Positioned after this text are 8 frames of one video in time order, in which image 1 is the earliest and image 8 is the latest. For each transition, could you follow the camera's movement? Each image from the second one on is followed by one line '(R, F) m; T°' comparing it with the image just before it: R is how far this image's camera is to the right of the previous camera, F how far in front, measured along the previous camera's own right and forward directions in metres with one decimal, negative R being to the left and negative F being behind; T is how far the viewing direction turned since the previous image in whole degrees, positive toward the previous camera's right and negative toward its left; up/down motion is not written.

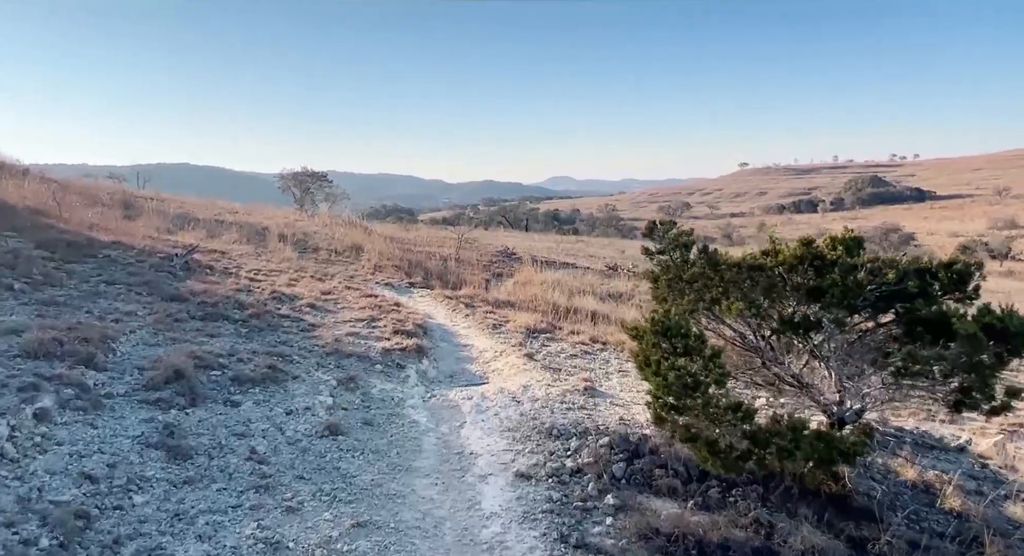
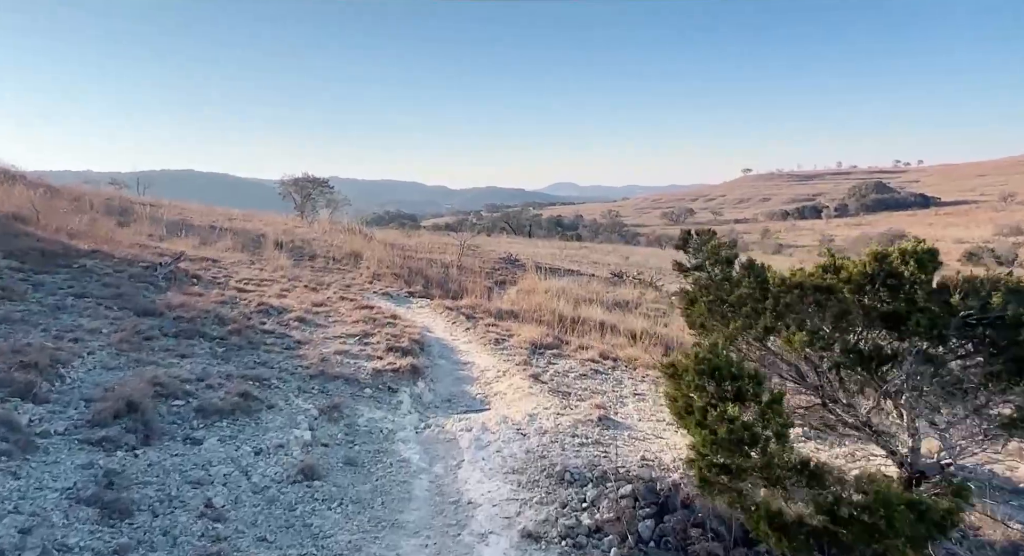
(0.0, +0.6) m; 0°
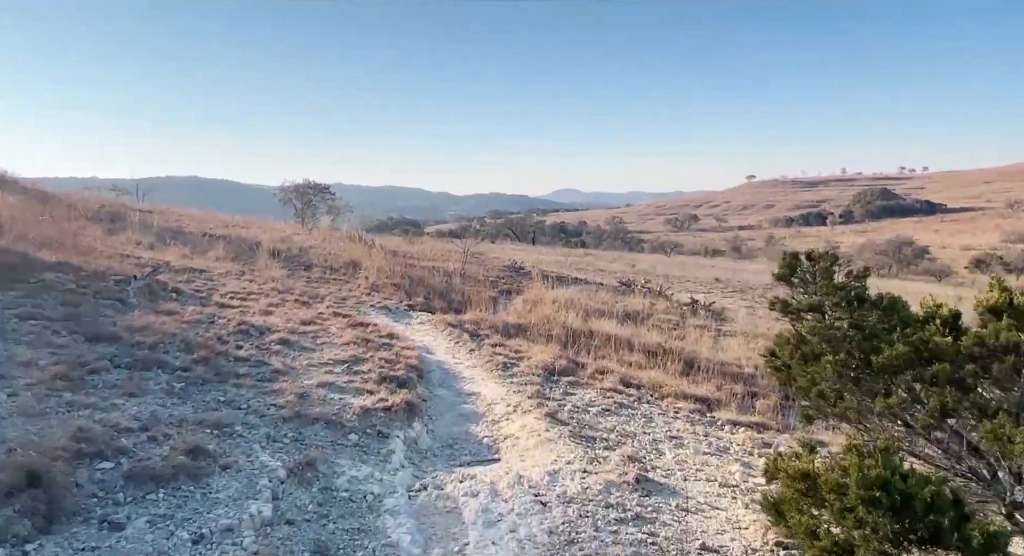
(-0.1, +0.8) m; 0°
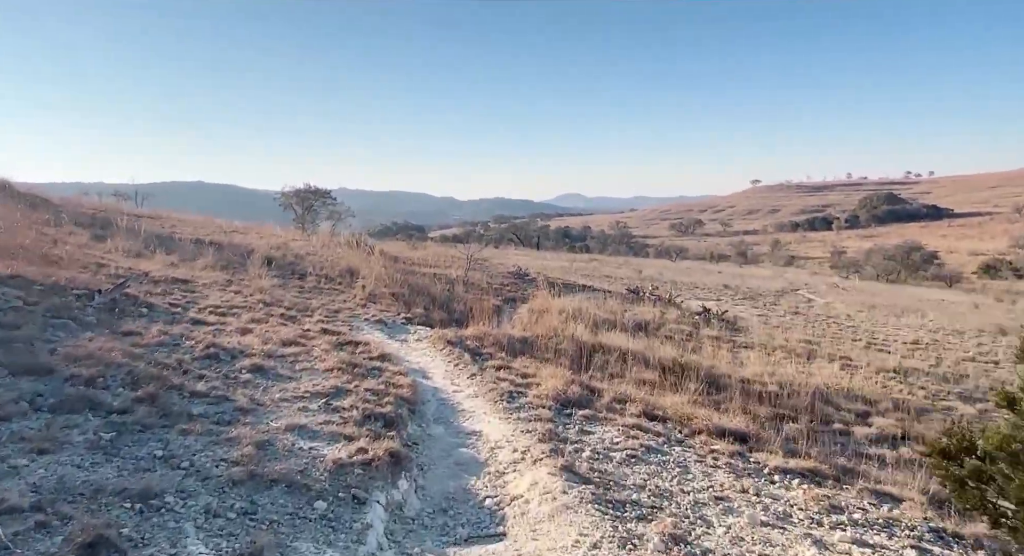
(0.0, +0.9) m; 0°
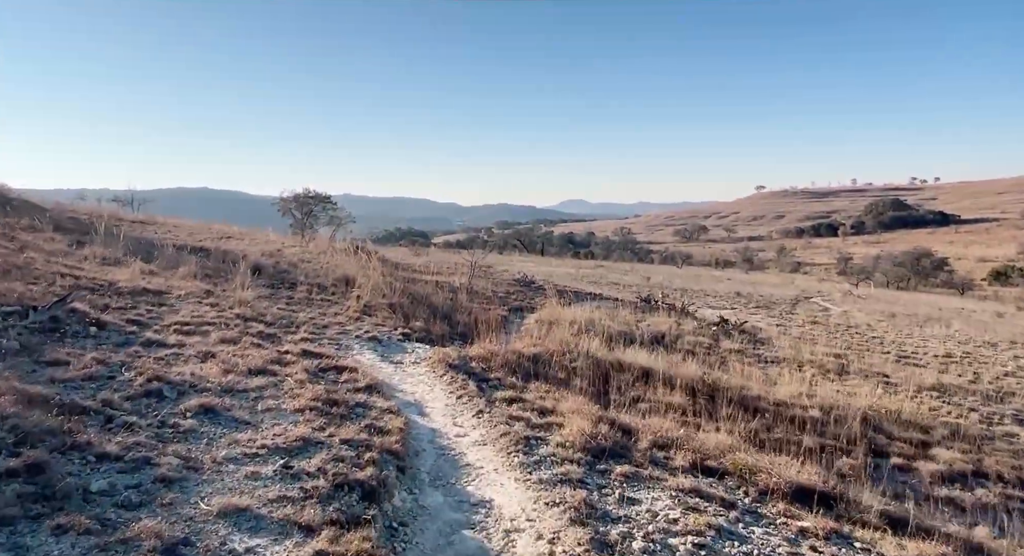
(-0.1, +1.2) m; 0°
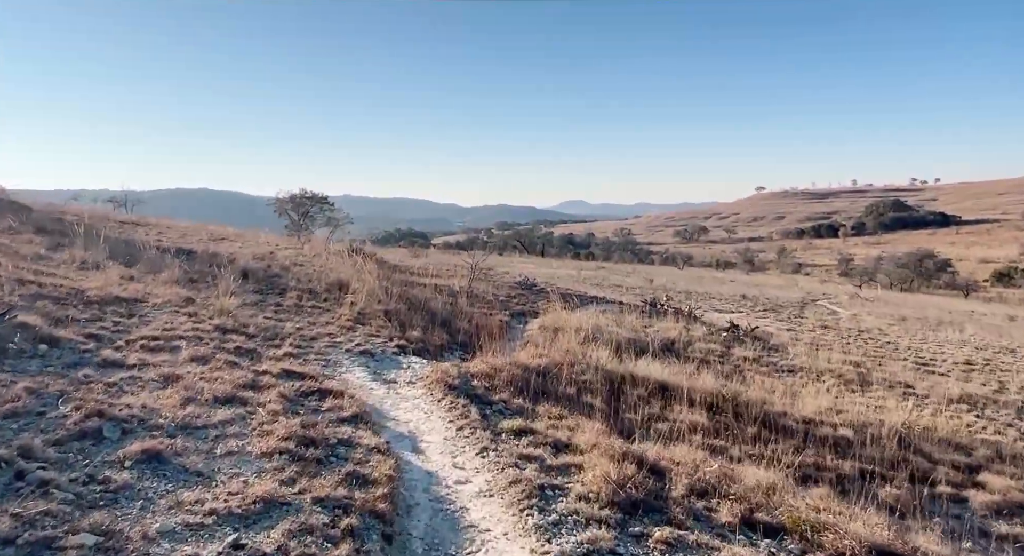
(-0.1, +0.8) m; 0°
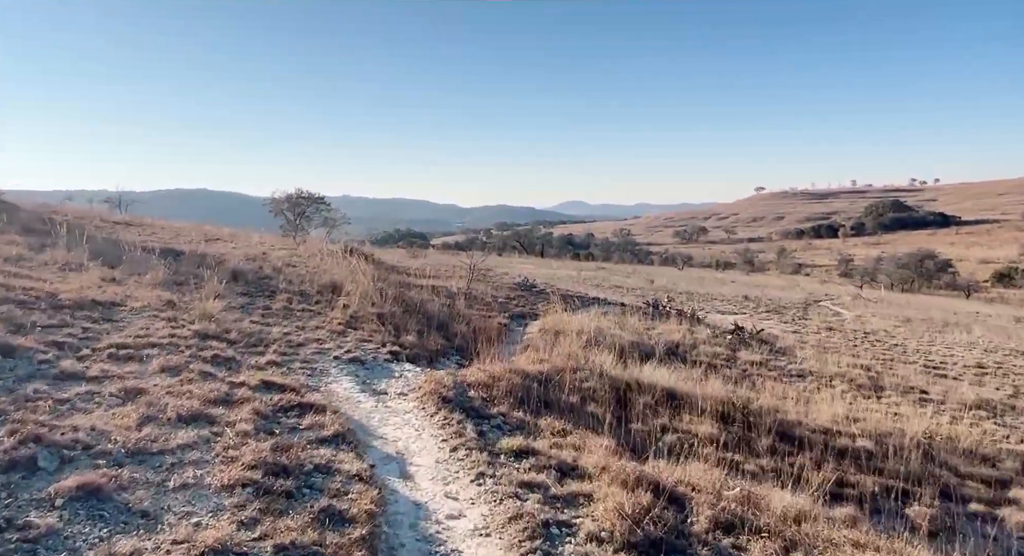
(0.0, +0.5) m; 0°
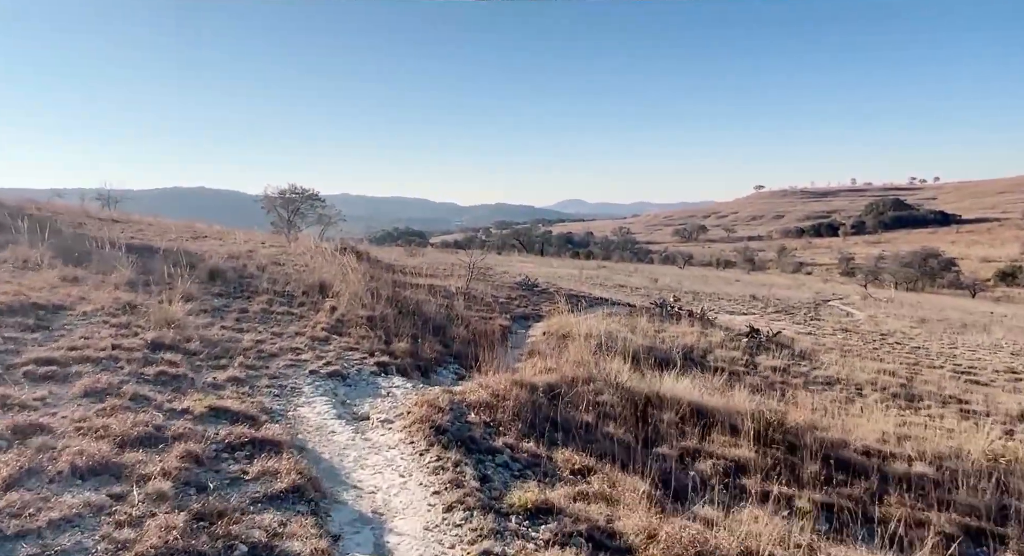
(-0.1, +1.2) m; 0°
